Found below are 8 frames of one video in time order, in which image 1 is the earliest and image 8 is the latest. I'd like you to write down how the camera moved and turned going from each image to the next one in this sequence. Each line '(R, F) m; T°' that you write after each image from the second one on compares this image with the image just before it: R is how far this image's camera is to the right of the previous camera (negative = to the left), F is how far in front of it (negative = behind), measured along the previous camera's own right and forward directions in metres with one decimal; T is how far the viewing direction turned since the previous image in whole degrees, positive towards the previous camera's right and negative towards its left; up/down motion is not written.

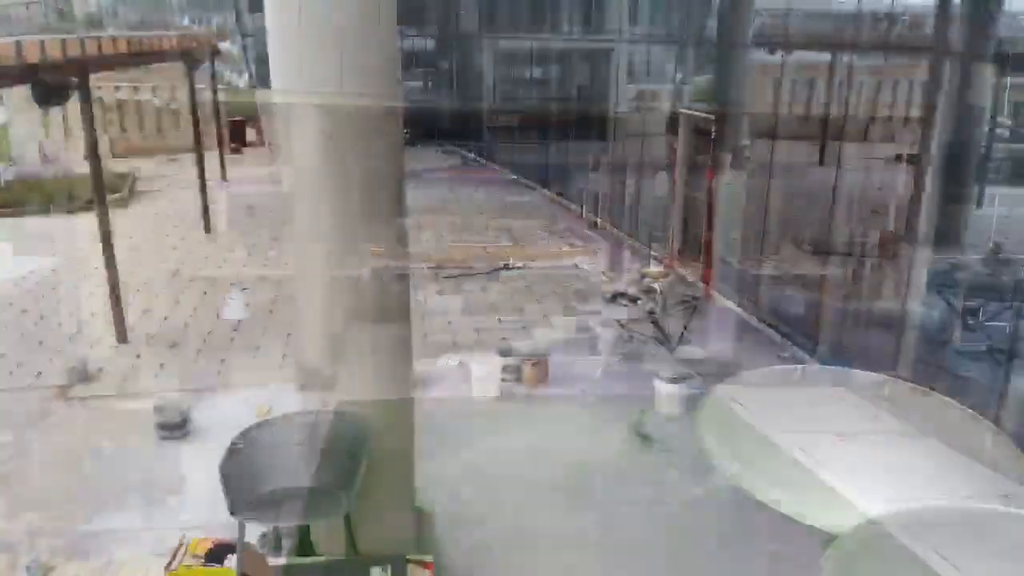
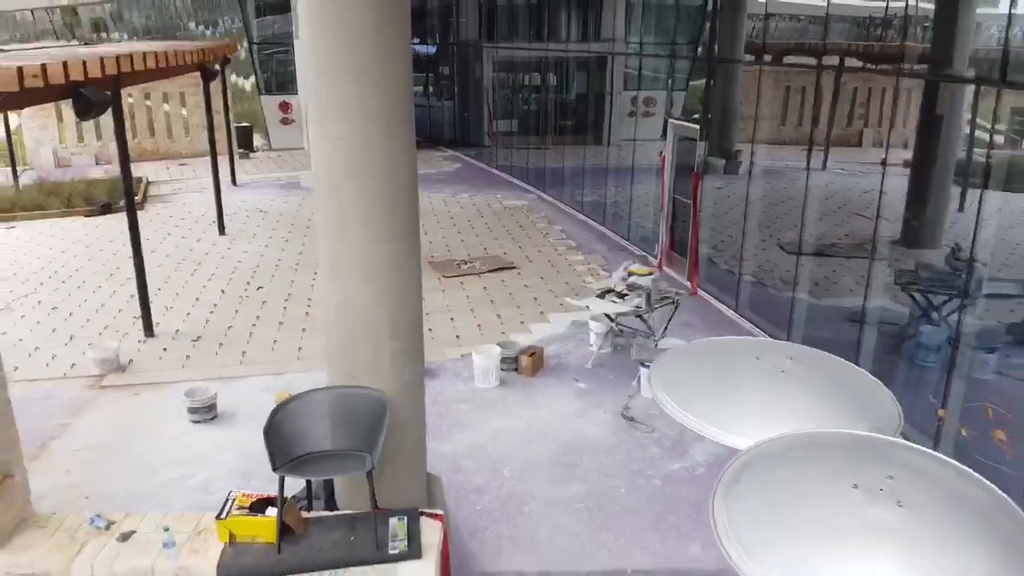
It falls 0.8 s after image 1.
(0.0, -0.6) m; 0°
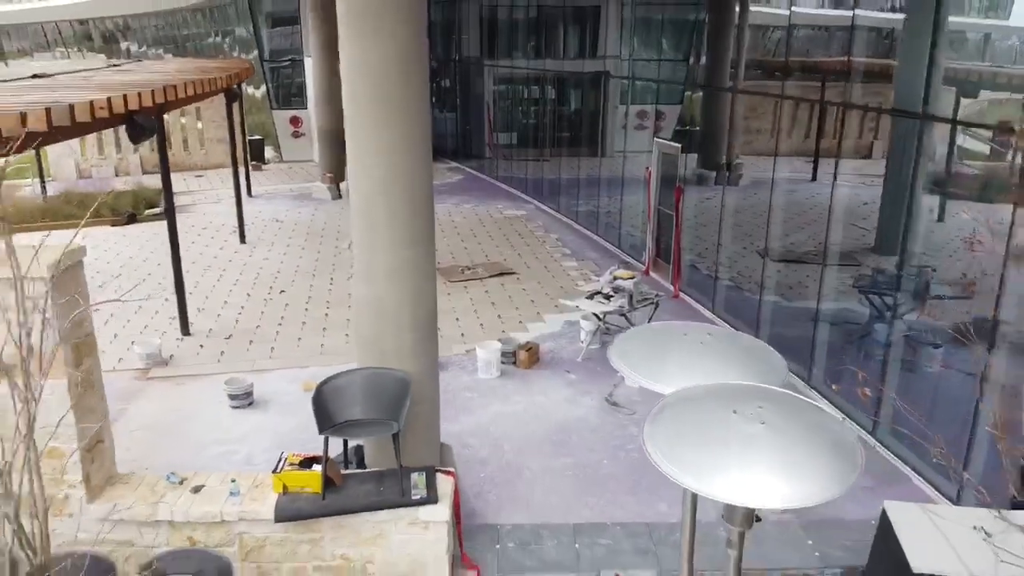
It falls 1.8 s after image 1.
(0.0, -1.0) m; 0°
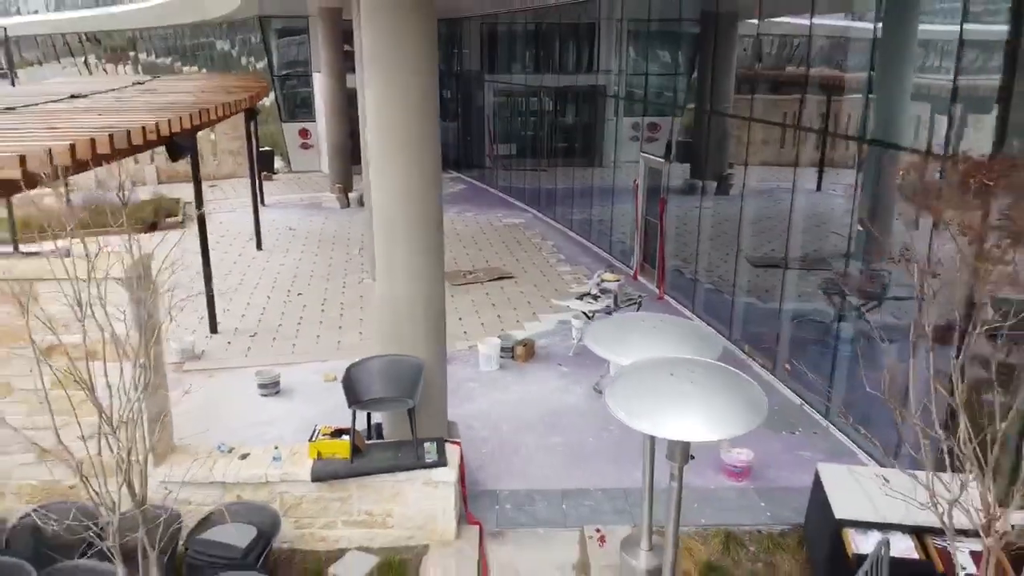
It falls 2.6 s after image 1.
(0.0, -1.0) m; 0°
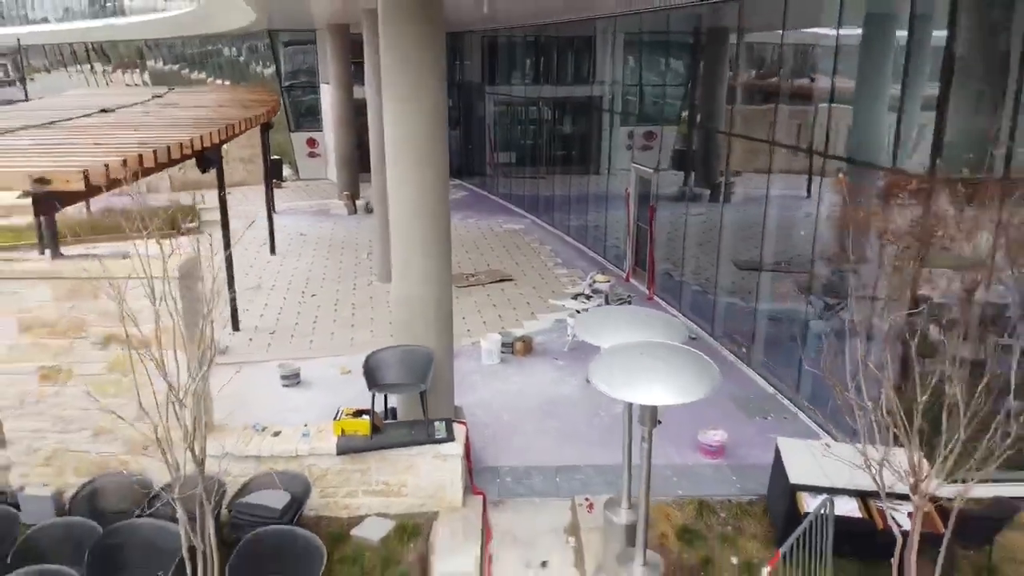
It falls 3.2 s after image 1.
(0.0, -0.9) m; 0°
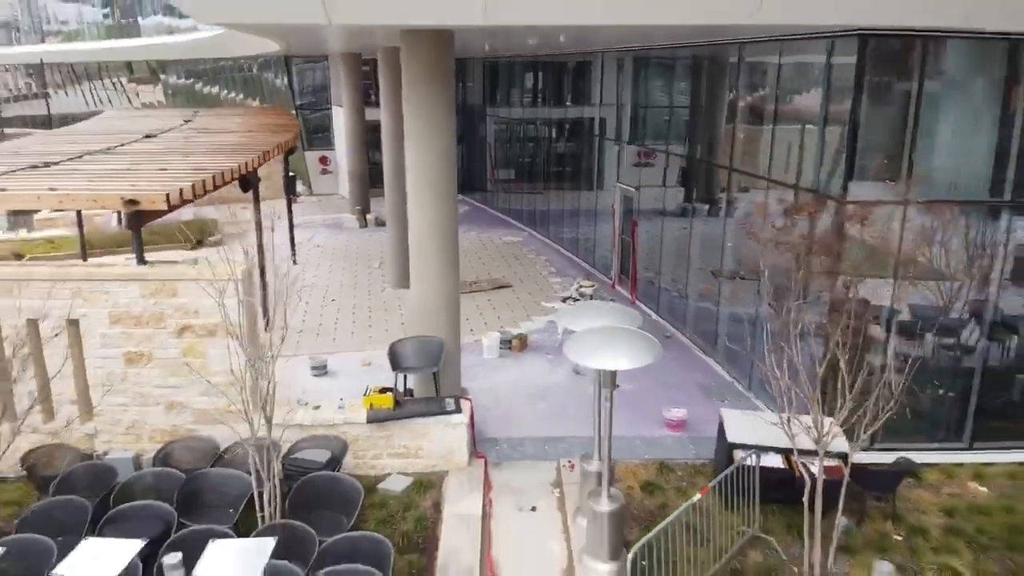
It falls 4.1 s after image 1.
(0.0, -1.6) m; 0°
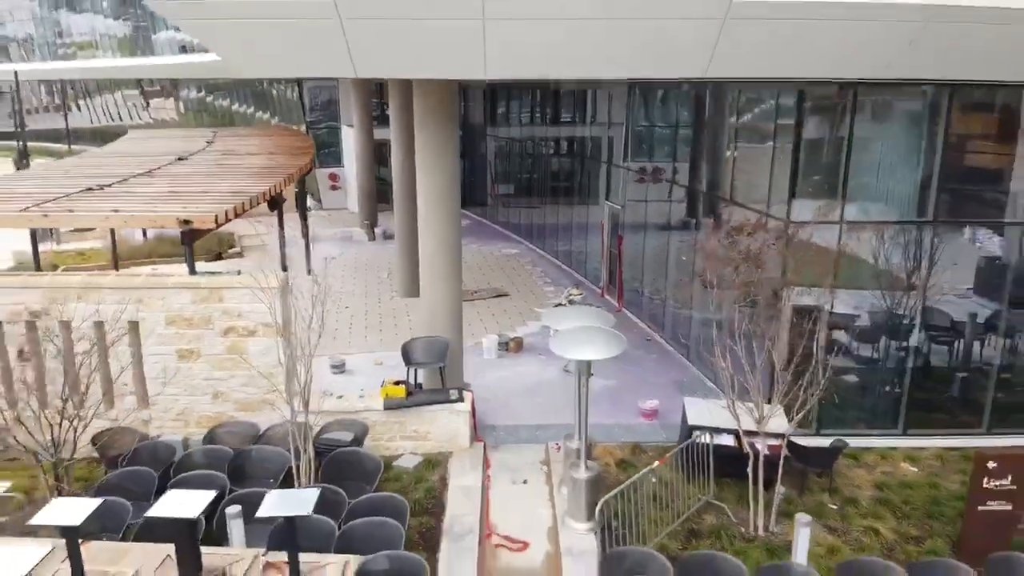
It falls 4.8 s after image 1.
(+0.1, -1.5) m; 0°
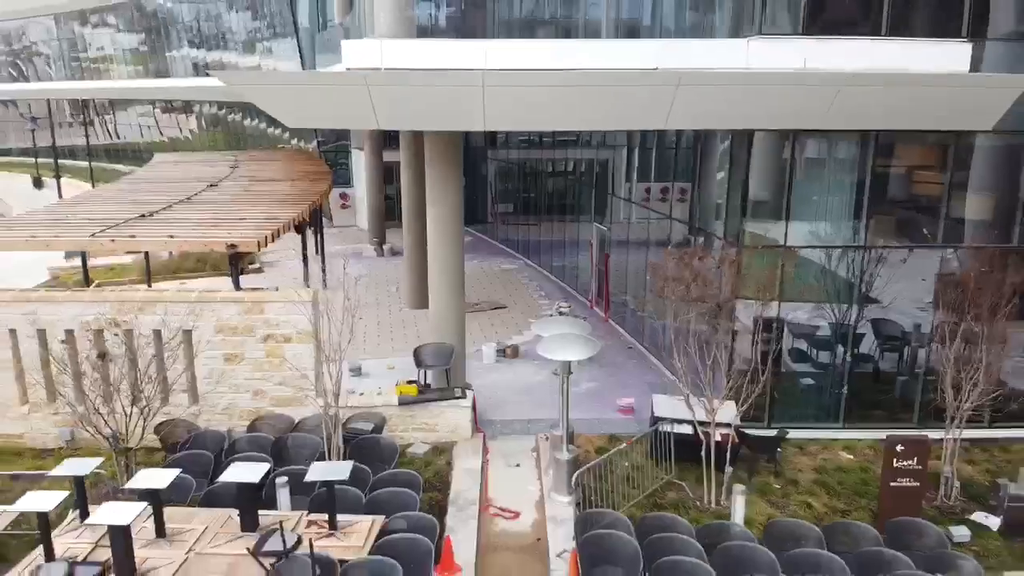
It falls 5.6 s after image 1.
(+0.1, -1.8) m; 0°
